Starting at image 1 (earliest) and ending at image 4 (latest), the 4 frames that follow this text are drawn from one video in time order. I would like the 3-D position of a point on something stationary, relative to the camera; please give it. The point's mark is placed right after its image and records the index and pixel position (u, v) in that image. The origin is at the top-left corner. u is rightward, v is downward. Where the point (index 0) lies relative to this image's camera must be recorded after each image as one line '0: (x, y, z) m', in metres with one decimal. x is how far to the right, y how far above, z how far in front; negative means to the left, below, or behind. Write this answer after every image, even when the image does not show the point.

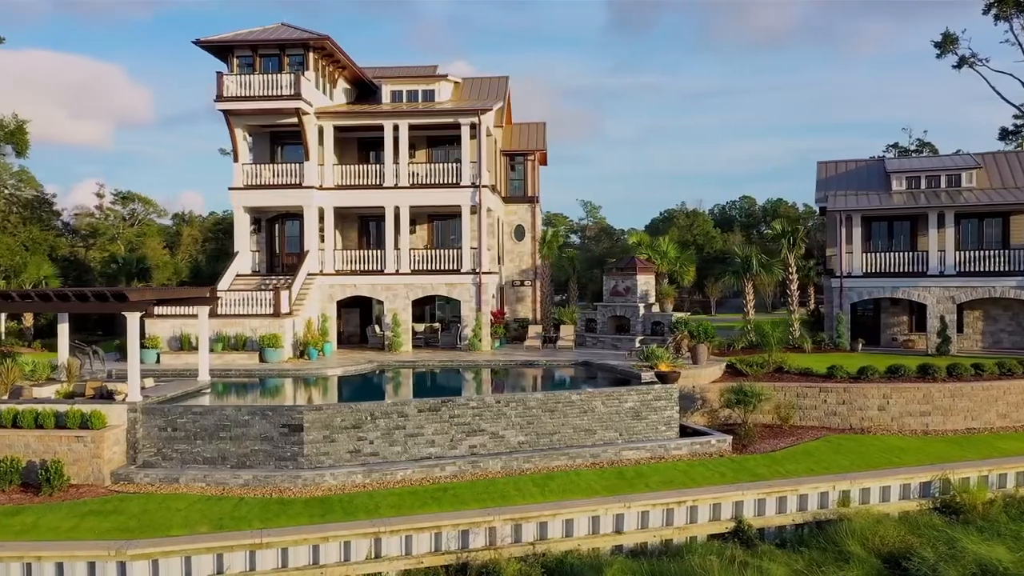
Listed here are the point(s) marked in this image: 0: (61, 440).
0: (-8.0, -2.7, +14.8) m
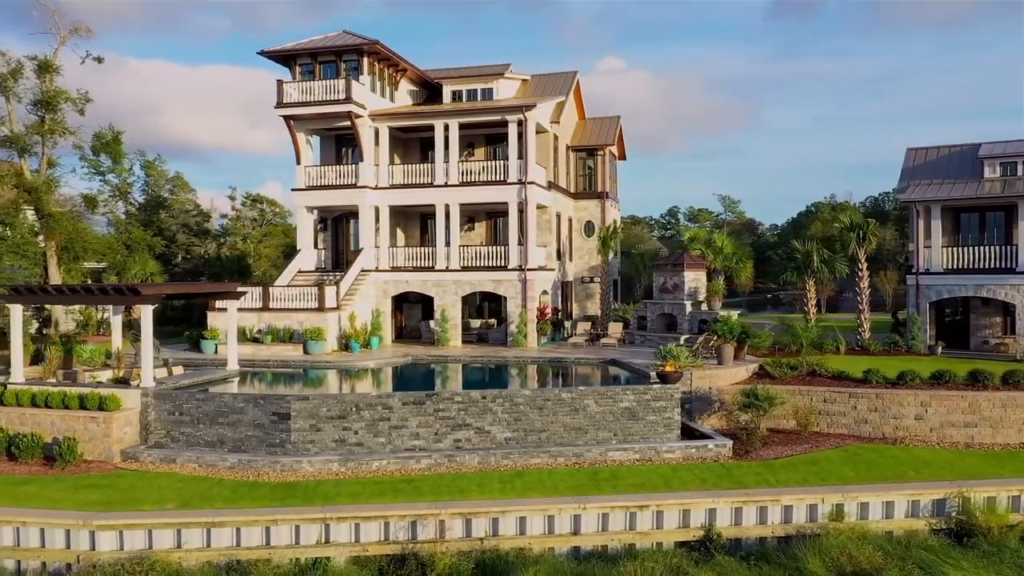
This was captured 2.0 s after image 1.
0: (-8.5, -2.6, +16.4) m
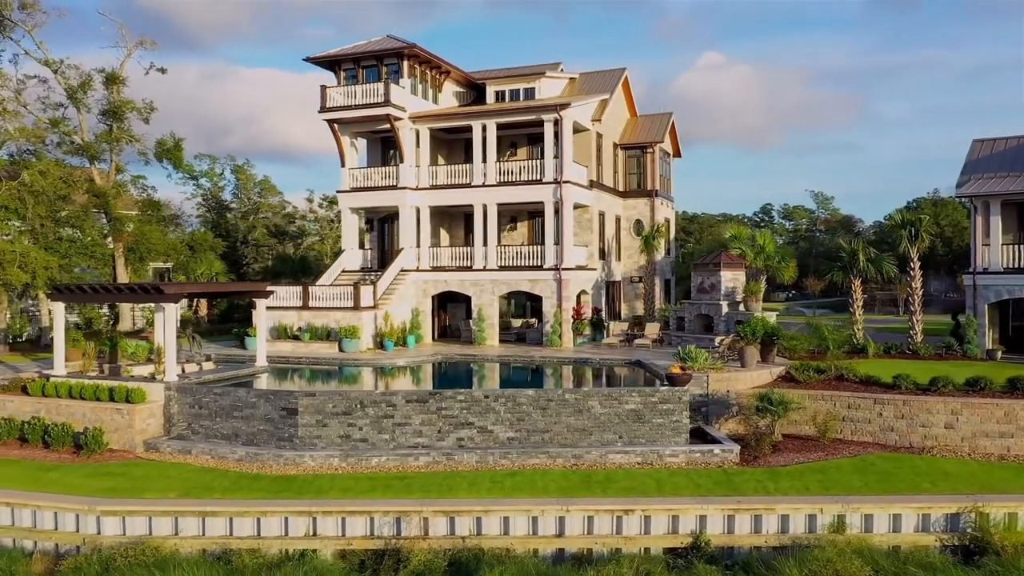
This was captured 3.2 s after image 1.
0: (-8.4, -2.6, +17.4) m
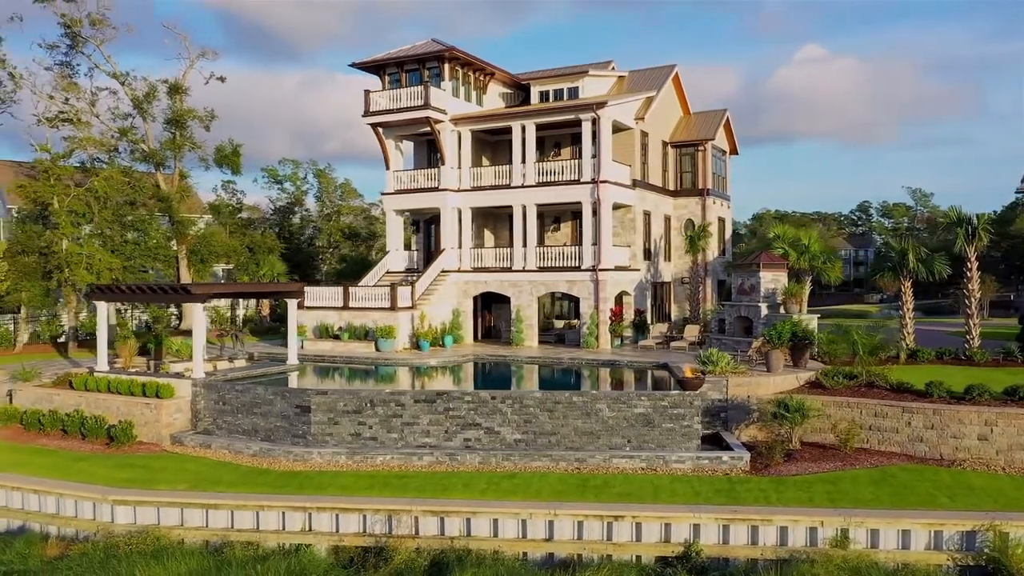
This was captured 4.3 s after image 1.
0: (-8.2, -2.6, +18.3) m
